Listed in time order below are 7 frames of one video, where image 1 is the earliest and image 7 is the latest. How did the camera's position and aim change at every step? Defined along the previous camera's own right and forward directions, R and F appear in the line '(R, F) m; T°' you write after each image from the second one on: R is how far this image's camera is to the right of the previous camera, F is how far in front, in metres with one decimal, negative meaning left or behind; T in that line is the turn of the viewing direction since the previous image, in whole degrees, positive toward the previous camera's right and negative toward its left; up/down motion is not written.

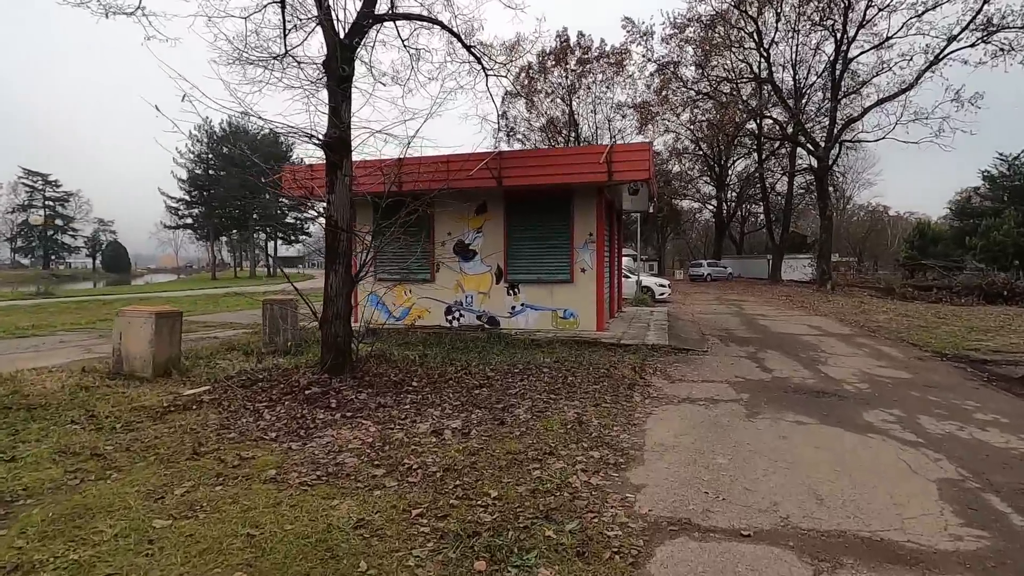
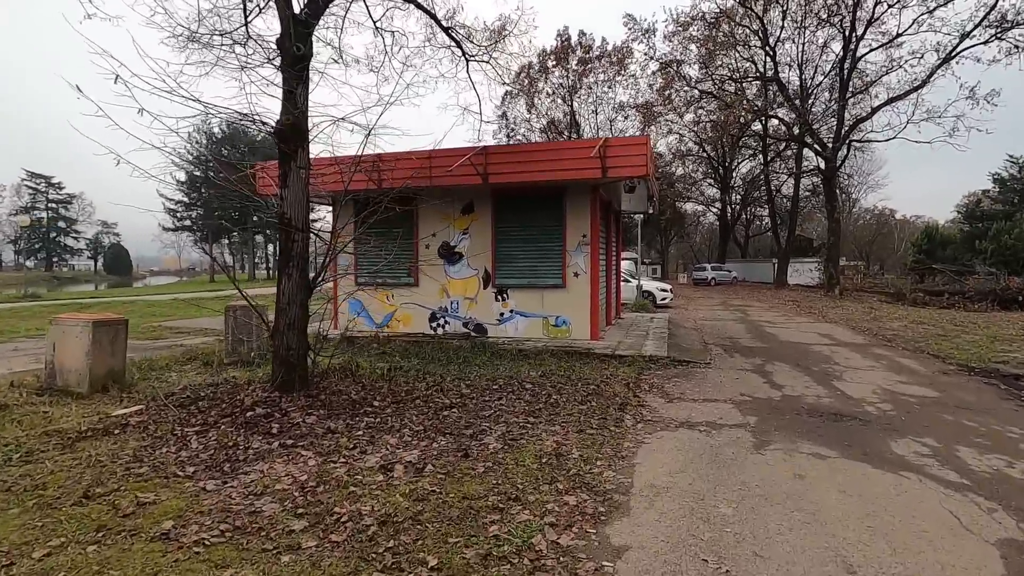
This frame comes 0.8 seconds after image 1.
(+0.3, +0.8) m; 0°
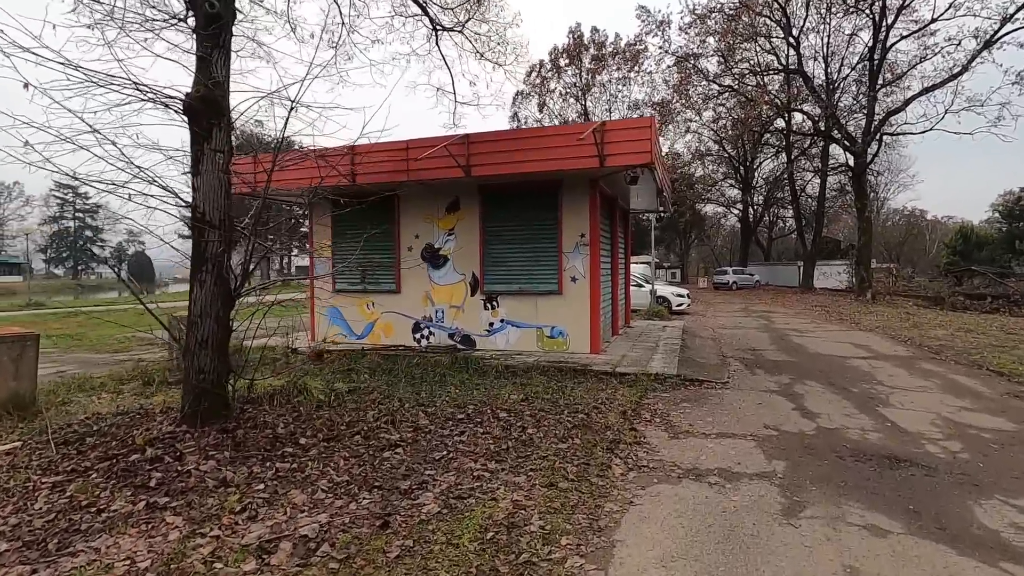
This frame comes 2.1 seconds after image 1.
(+0.5, +1.1) m; -2°
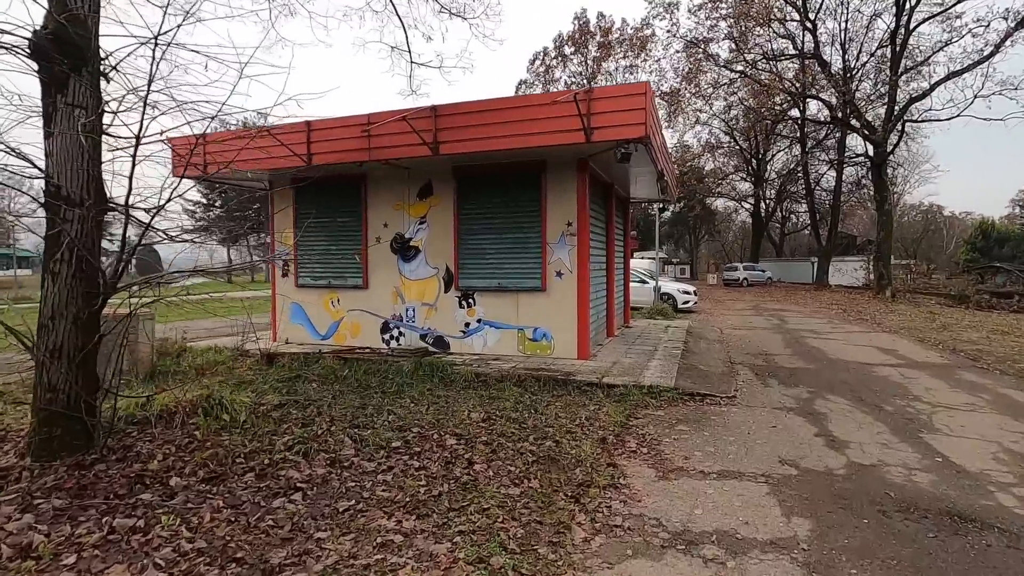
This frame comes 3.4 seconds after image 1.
(+0.5, +1.1) m; -1°
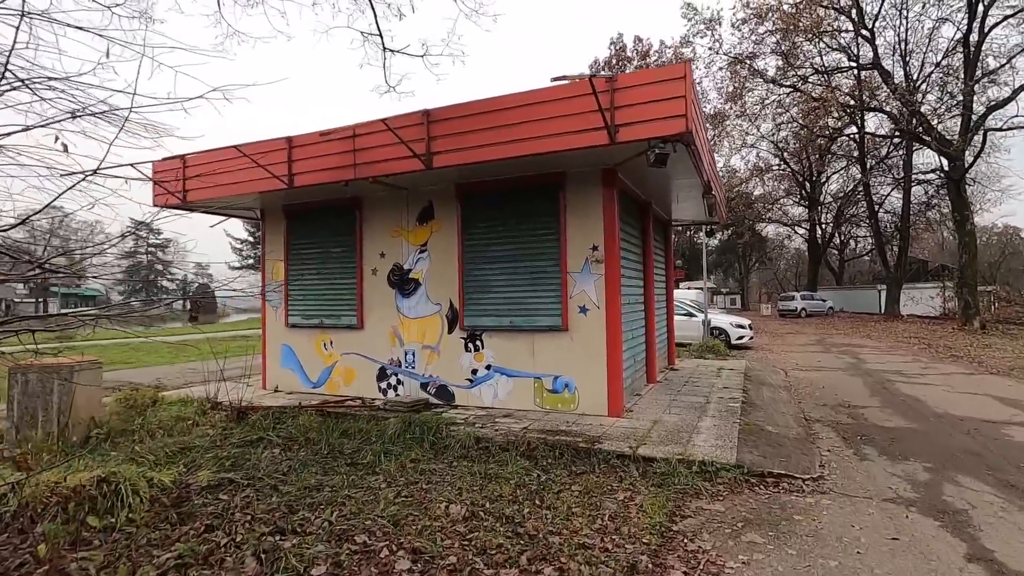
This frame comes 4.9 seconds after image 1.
(+0.4, +1.4) m; -5°
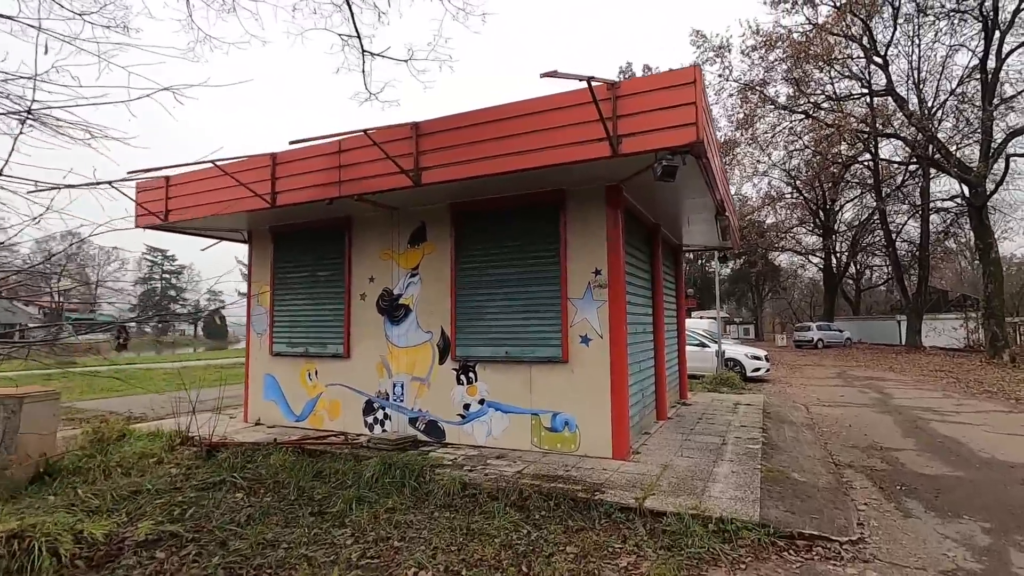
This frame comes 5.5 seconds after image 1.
(+0.2, +0.5) m; -1°
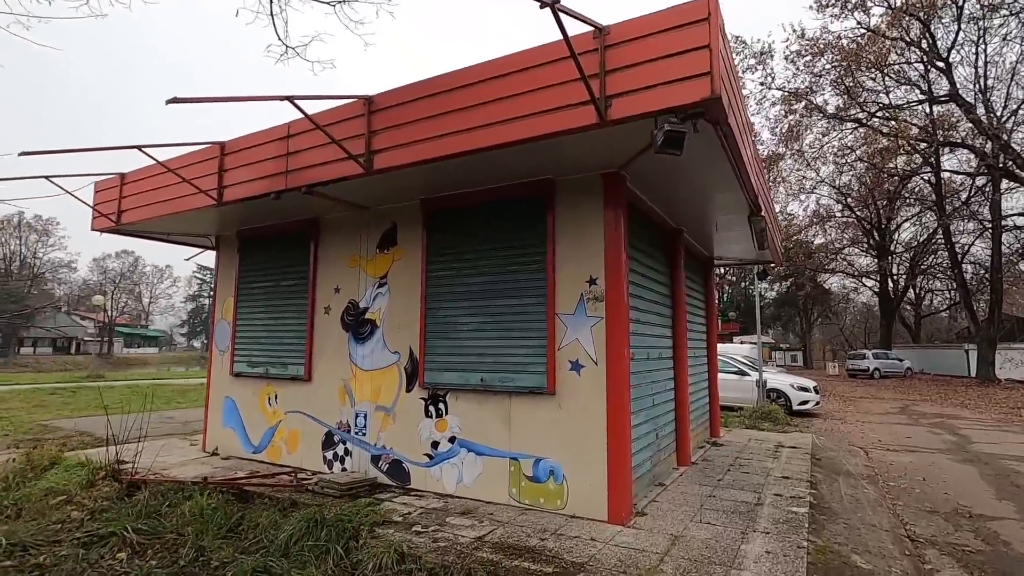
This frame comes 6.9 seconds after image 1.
(+0.6, +1.1) m; -4°
